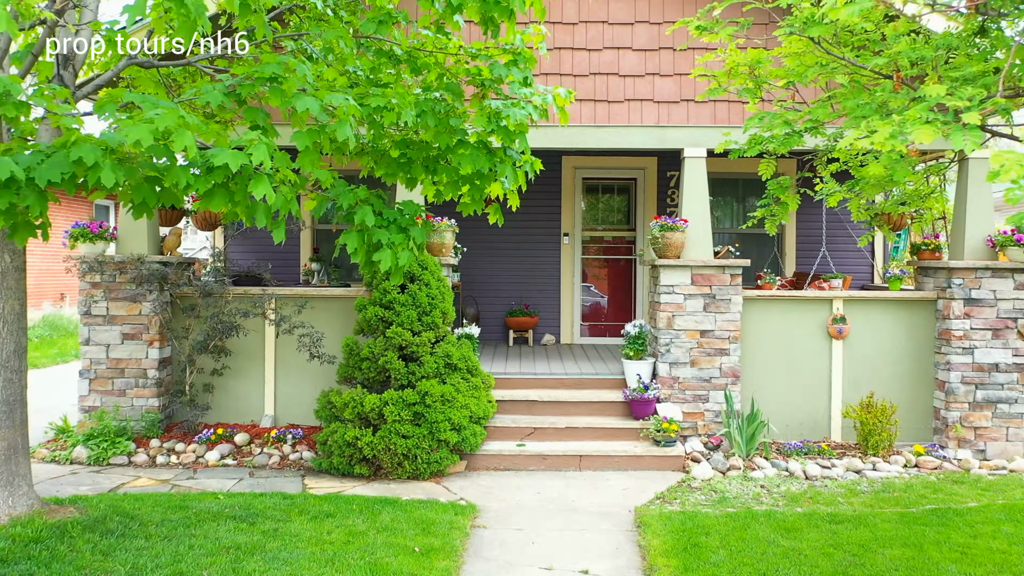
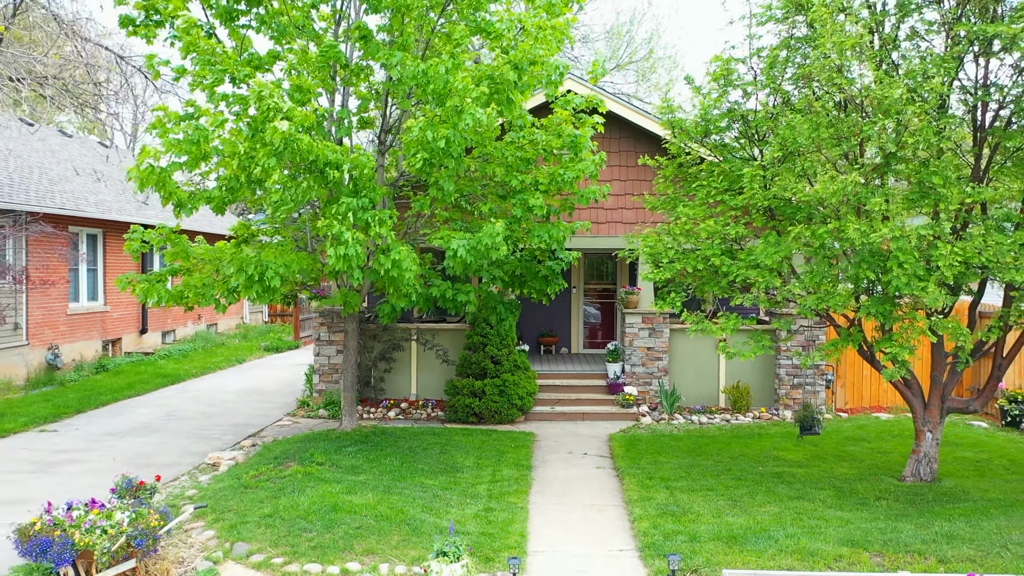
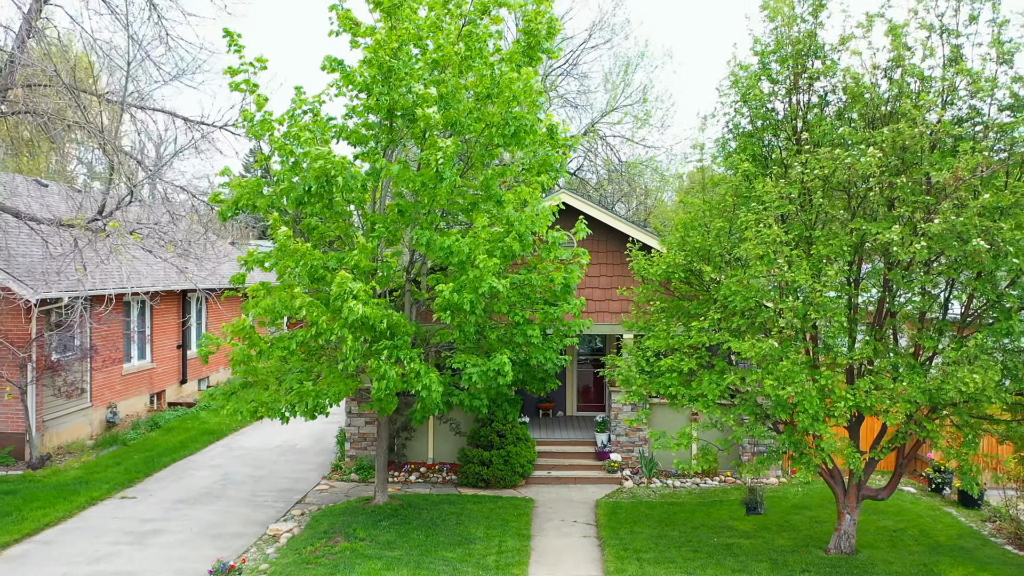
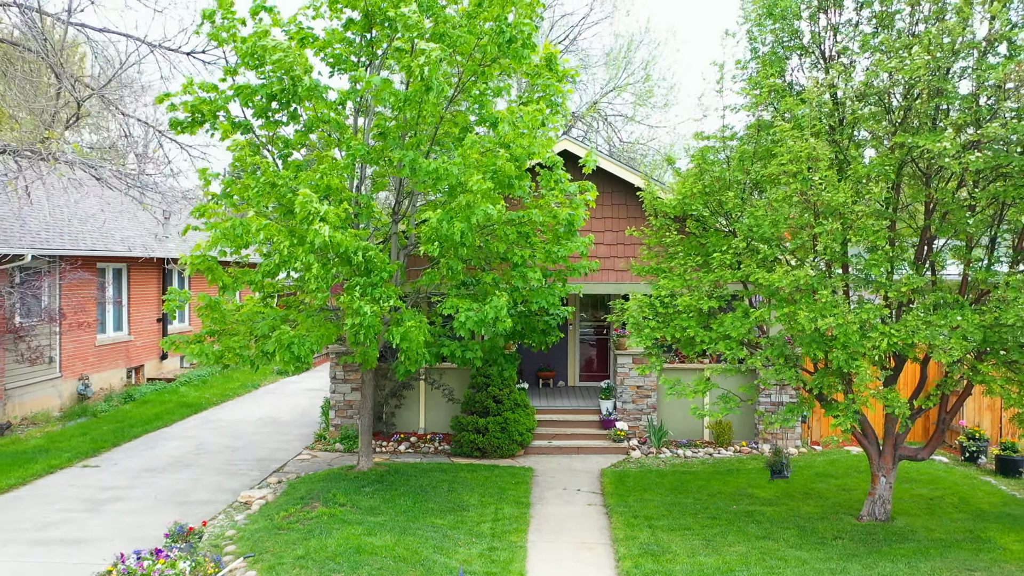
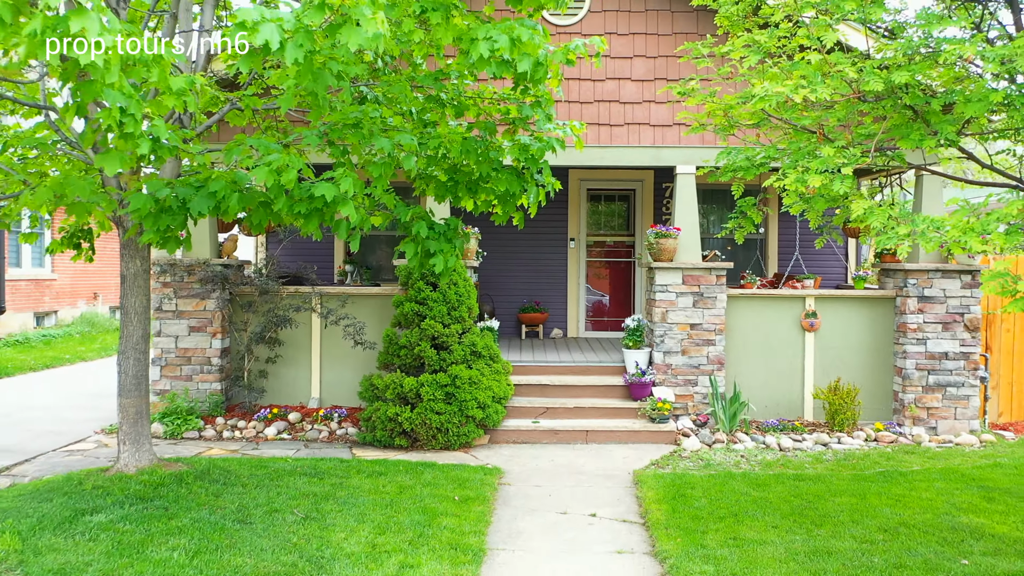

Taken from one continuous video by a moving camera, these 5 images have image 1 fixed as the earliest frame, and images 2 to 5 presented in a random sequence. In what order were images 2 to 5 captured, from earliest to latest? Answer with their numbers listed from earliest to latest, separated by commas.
5, 2, 4, 3
